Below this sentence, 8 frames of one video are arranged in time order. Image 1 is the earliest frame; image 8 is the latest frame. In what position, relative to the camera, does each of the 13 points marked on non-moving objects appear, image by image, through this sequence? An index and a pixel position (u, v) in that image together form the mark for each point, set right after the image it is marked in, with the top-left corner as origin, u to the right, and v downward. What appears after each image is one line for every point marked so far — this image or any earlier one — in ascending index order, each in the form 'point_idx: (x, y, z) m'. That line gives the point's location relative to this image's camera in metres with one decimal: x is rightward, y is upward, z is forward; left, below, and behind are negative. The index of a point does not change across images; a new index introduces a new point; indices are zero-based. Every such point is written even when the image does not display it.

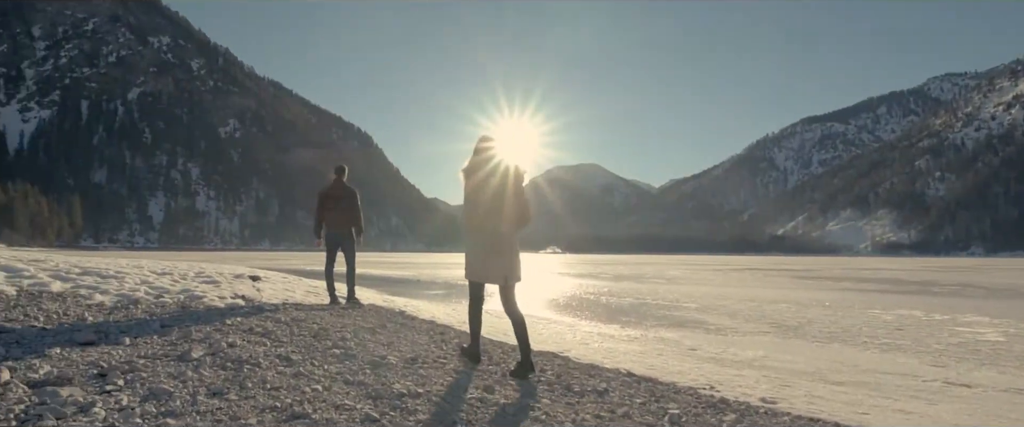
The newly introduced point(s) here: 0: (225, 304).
0: (-4.1, -1.3, +9.3) m
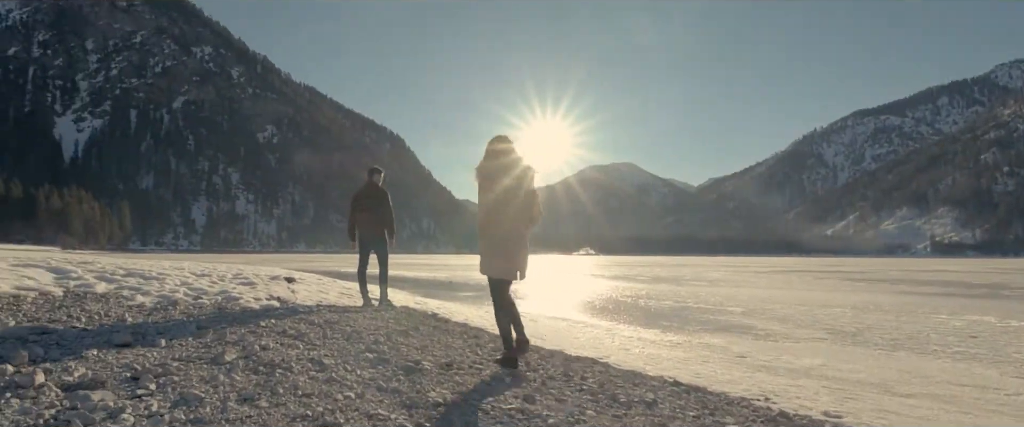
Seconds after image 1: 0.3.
0: (-3.6, -1.3, +9.3) m
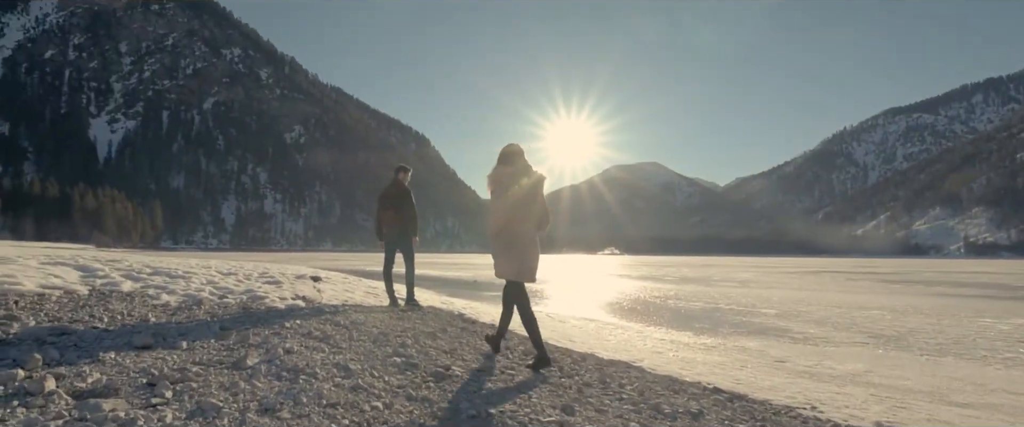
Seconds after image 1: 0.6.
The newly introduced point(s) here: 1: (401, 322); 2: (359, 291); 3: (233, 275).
0: (-3.2, -1.3, +9.1) m
1: (-1.5, -1.5, +8.7) m
2: (-3.2, -1.6, +13.4) m
3: (-5.4, -1.2, +12.5) m
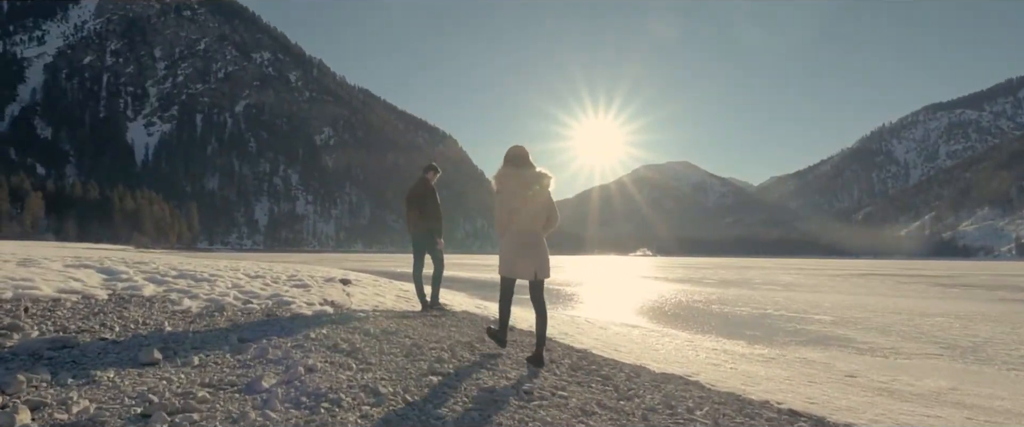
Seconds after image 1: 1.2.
0: (-2.6, -1.3, +8.6) m
1: (-1.0, -1.5, +8.1) m
2: (-2.5, -1.6, +12.9) m
3: (-4.7, -1.2, +12.0) m
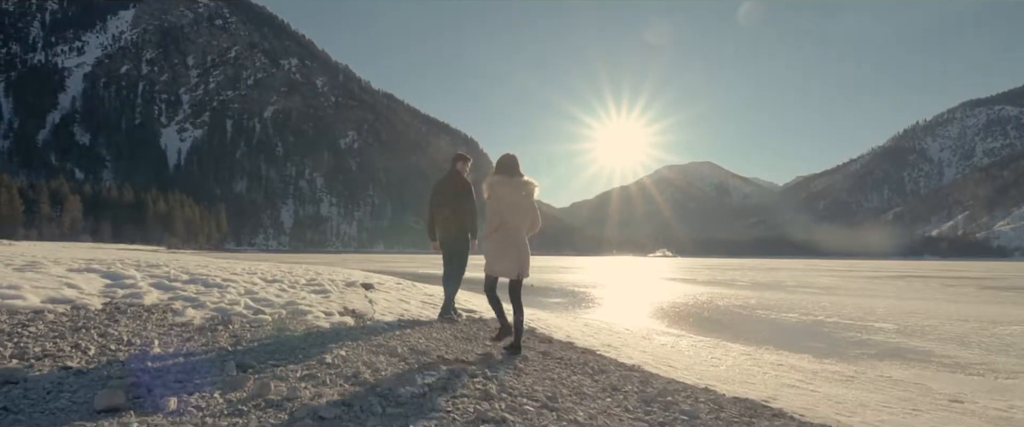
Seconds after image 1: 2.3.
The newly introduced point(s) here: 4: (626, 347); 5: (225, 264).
0: (-2.1, -1.3, +7.5) m
1: (-0.4, -1.4, +6.9) m
2: (-1.7, -1.6, +11.8) m
3: (-4.0, -1.2, +11.0) m
4: (+2.1, -2.4, +11.4) m
5: (-7.3, -1.3, +16.6) m
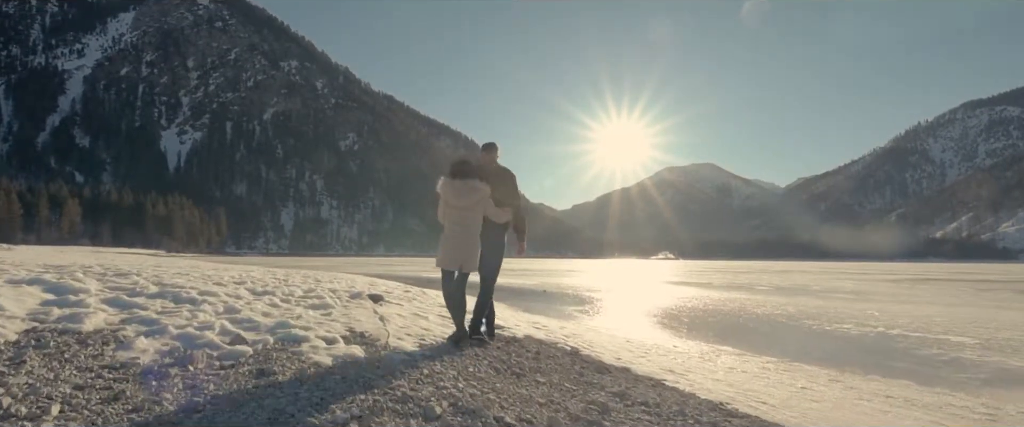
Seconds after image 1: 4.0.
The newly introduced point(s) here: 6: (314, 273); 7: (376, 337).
0: (-1.5, -1.2, +5.5) m
1: (+0.1, -1.4, +4.9) m
2: (-1.2, -1.6, +9.8) m
3: (-3.5, -1.2, +9.0) m
4: (+2.7, -2.3, +9.4) m
5: (-6.7, -1.3, +14.6) m
6: (-4.6, -1.4, +14.9) m
7: (-1.3, -1.3, +6.6) m
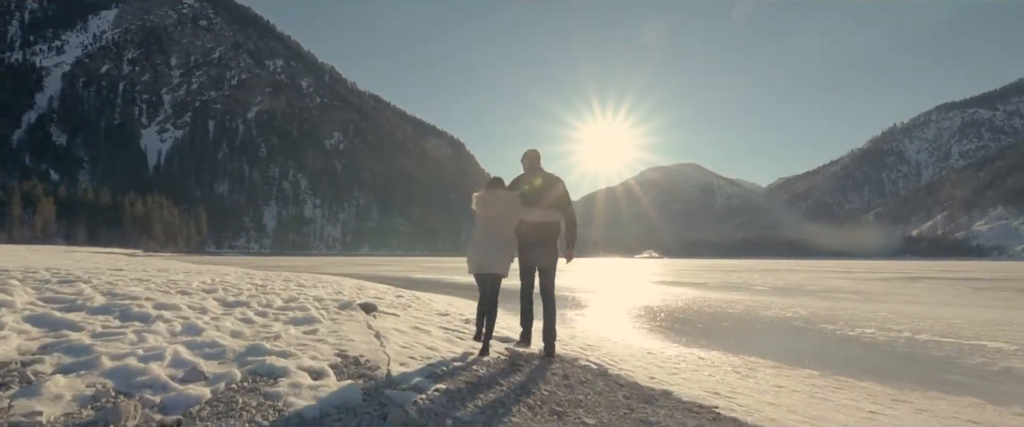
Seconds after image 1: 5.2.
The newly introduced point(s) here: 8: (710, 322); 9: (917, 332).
0: (-1.2, -1.2, +4.1) m
1: (+0.5, -1.3, +3.6) m
2: (-1.0, -1.5, +8.4) m
3: (-3.2, -1.1, +7.6) m
4: (+2.9, -2.3, +8.1) m
5: (-6.6, -1.2, +13.0) m
6: (-4.5, -1.4, +13.4) m
7: (-1.0, -1.3, +5.2) m
8: (+6.3, -3.3, +18.9) m
9: (+10.6, -3.0, +16.8) m
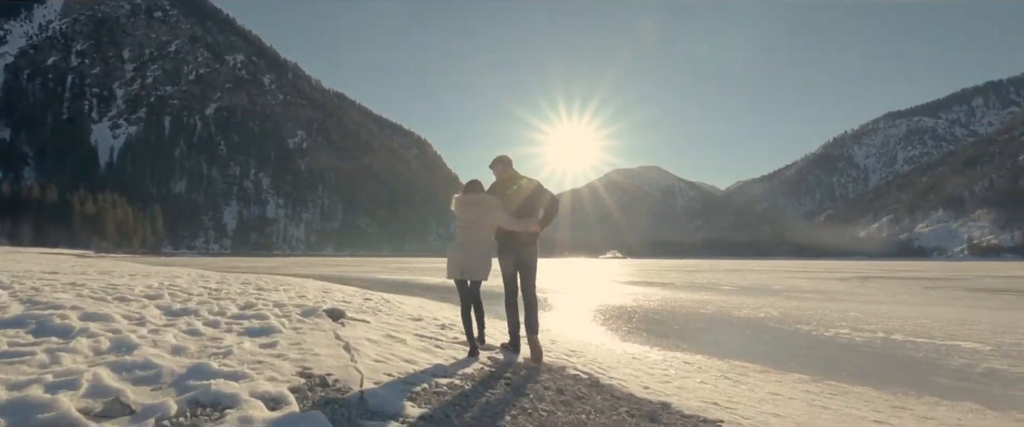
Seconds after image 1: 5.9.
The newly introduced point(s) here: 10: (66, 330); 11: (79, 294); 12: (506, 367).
0: (-1.2, -1.1, +3.2) m
1: (+0.5, -1.3, +2.8) m
2: (-1.2, -1.5, +7.6) m
3: (-3.4, -1.1, +6.6) m
4: (+2.7, -2.2, +7.5) m
5: (-7.1, -1.2, +11.9) m
6: (-5.0, -1.3, +12.4) m
7: (-1.0, -1.2, +4.4) m
8: (+5.5, -3.3, +18.4) m
9: (+9.9, -3.0, +16.6) m
10: (-3.8, -0.9, +5.3) m
11: (-5.2, -1.0, +7.8) m
12: (+0.2, -1.6, +6.4) m
